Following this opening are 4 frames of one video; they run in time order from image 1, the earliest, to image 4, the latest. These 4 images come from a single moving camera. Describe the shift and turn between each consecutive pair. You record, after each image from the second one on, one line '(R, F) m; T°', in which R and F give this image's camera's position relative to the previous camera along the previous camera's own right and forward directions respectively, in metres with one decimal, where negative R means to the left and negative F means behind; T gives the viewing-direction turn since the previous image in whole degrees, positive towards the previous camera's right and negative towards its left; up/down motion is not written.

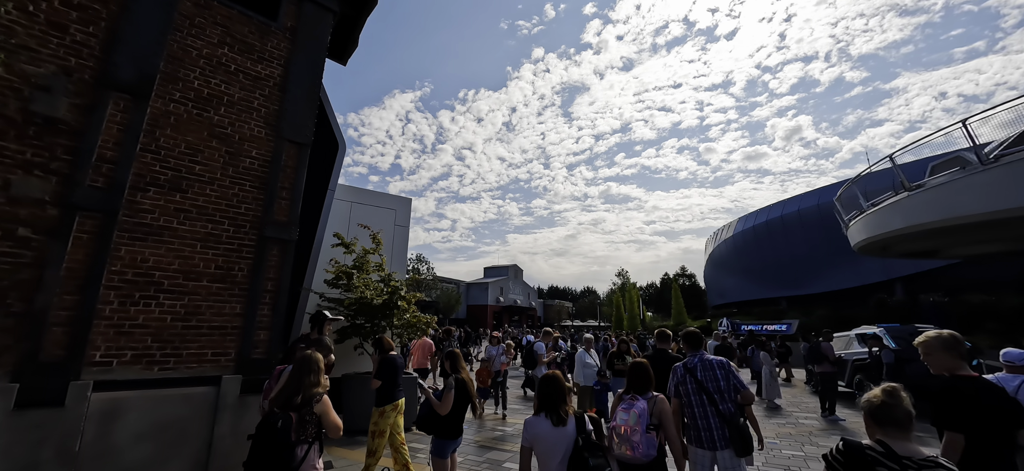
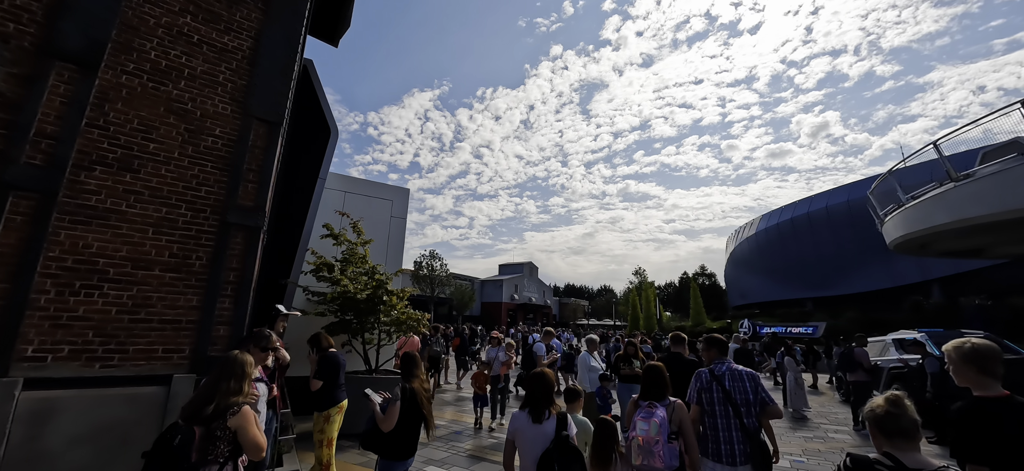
(+0.4, +0.6) m; -2°
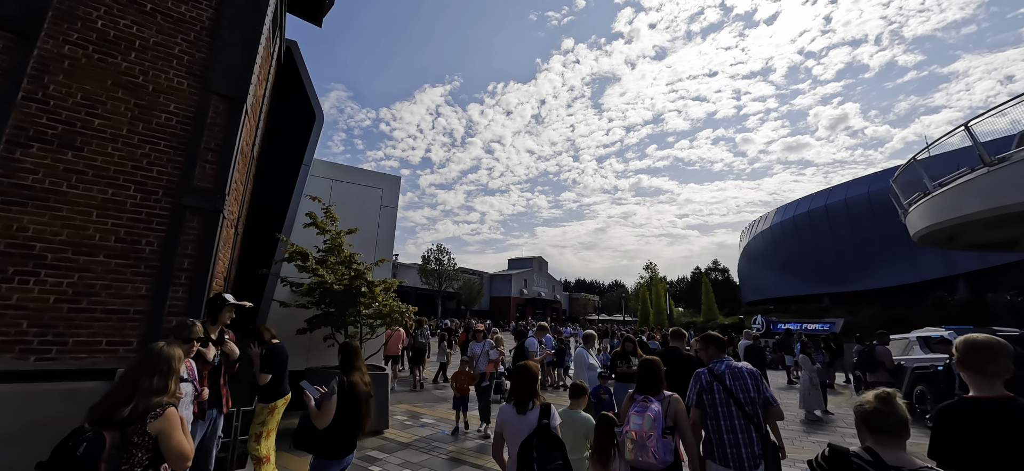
(+0.4, +0.4) m; -2°
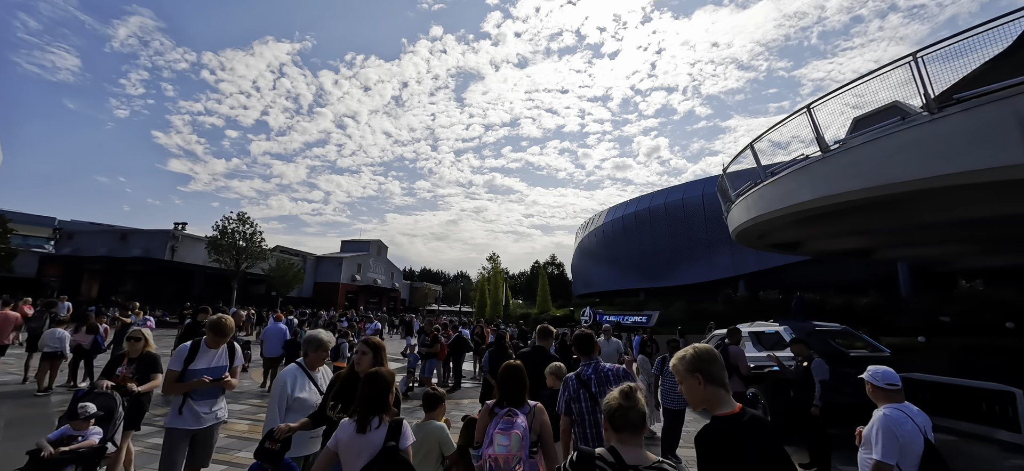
(+1.3, +3.0) m; +22°
